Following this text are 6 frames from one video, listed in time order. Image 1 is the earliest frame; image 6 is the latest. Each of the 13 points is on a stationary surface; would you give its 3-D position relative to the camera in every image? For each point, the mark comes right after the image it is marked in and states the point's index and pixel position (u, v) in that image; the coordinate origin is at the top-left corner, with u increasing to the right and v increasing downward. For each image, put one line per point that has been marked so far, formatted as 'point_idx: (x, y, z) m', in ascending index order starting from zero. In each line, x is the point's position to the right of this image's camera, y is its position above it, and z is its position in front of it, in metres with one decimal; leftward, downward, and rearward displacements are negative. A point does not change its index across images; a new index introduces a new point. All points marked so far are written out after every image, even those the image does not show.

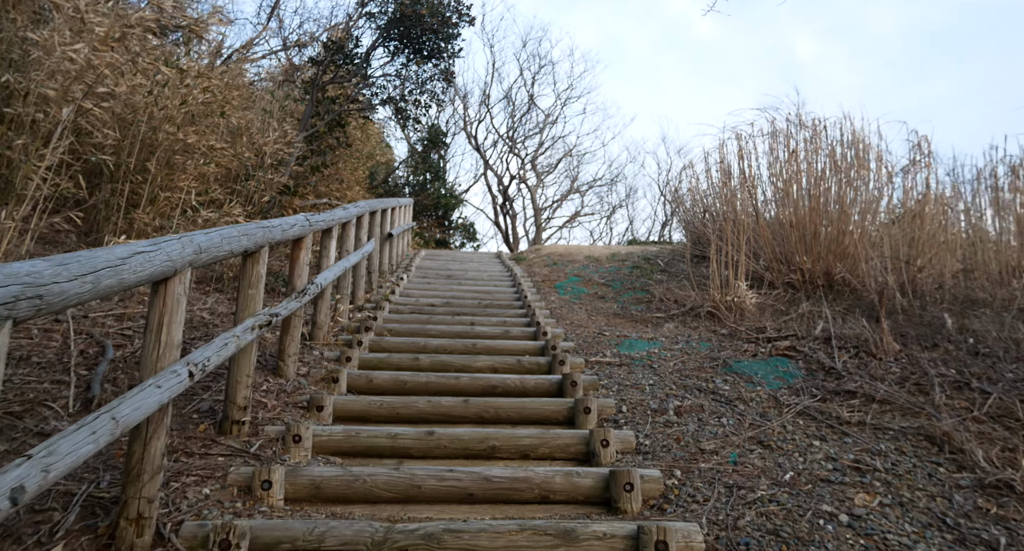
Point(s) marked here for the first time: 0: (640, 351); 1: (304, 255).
0: (+0.9, -0.5, +4.1) m
1: (-1.2, +0.1, +3.4) m
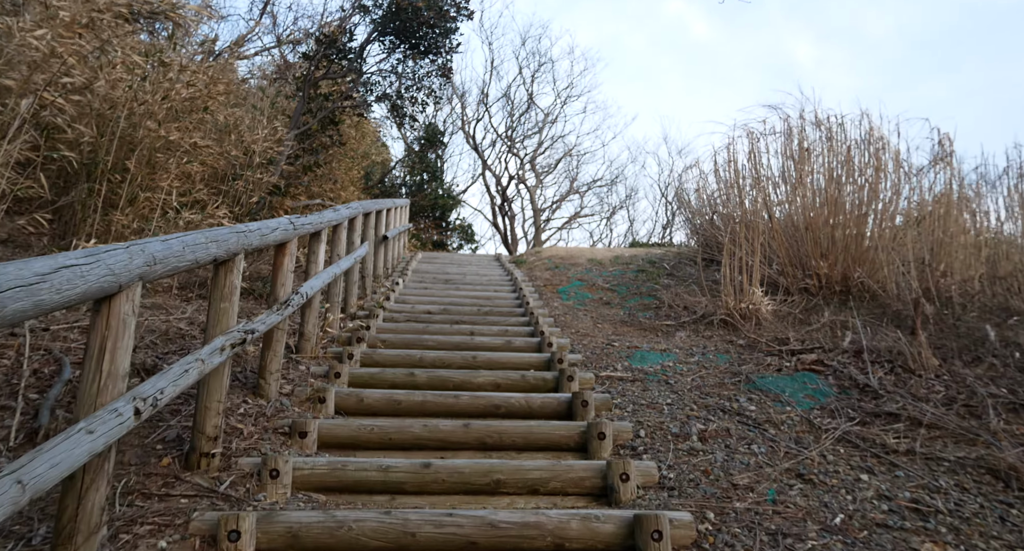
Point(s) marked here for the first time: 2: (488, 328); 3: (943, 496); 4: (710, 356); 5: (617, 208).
0: (+0.9, -0.6, +3.8) m
1: (-1.2, +0.1, +3.1) m
2: (-0.2, -0.4, +4.8) m
3: (+1.6, -0.8, +2.1) m
4: (+1.3, -0.5, +3.9) m
5: (+3.5, +2.3, +19.7) m
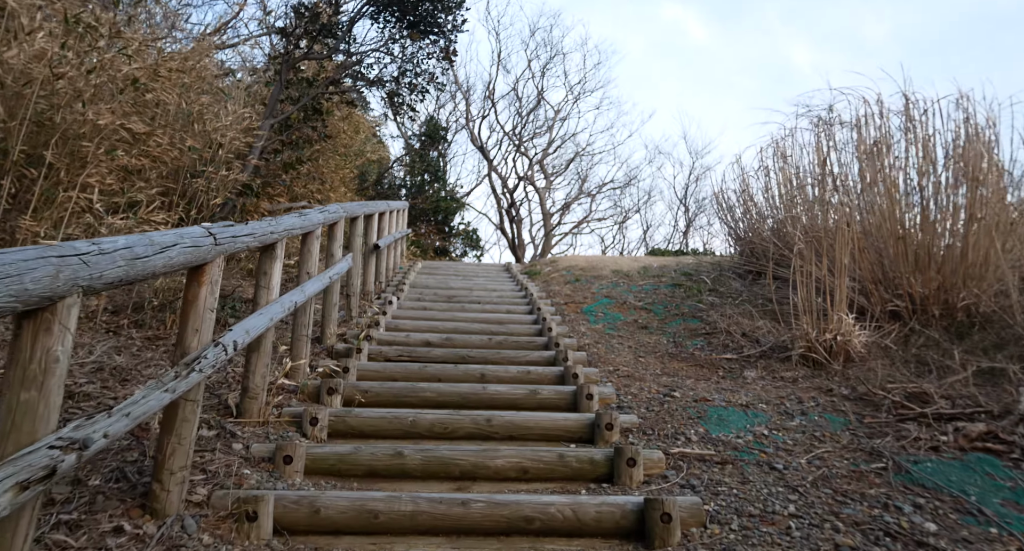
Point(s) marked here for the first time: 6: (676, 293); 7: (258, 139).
0: (+1.1, -0.7, +2.7) m
1: (-1.1, -0.1, +2.0) m
2: (-0.1, -0.6, +3.7) m
3: (+1.7, -0.9, +1.0) m
4: (+1.5, -0.7, +2.8) m
5: (+3.8, +2.0, +18.6) m
6: (+1.8, -0.2, +6.4) m
7: (-2.7, +1.4, +6.2) m
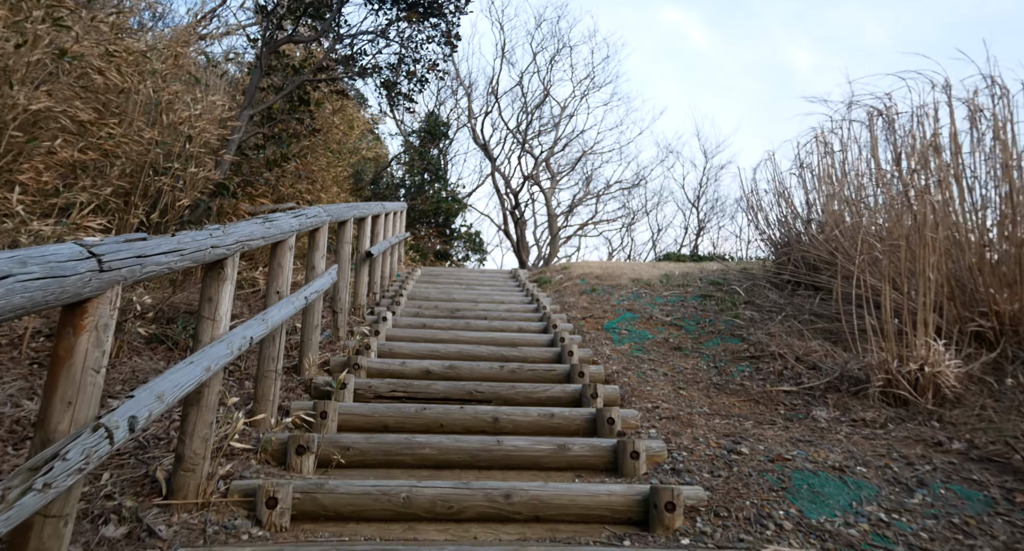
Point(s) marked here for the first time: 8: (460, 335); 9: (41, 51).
0: (+1.2, -0.8, +2.0) m
1: (-1.0, -0.2, +1.3) m
2: (0.0, -0.7, +2.9) m
3: (+1.8, -1.0, +0.3) m
4: (+1.6, -0.8, +2.1) m
5: (+3.9, +1.9, +17.9) m
6: (+1.9, -0.3, +5.7) m
7: (-2.6, +1.3, +5.5) m
8: (-0.4, -0.5, +4.5) m
9: (-2.8, +1.4, +3.5) m
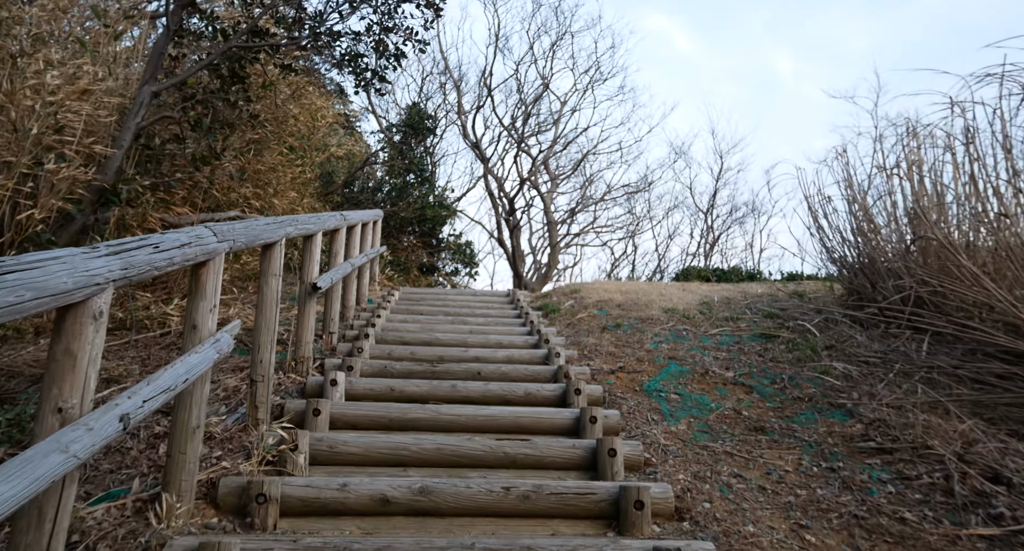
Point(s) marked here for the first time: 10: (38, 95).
0: (+1.2, -1.1, +0.6) m
1: (-0.9, -0.4, -0.1) m
2: (+0.1, -0.9, +1.5) m
3: (+1.9, -1.3, -1.1) m
4: (+1.6, -1.0, +0.7) m
5: (+3.7, +1.6, +16.5) m
6: (+1.9, -0.5, +4.2) m
7: (-2.5, +1.1, +4.0) m
8: (-0.4, -0.7, +3.1) m
9: (-2.8, +1.1, +2.0) m
10: (-2.6, +1.0, +3.2) m
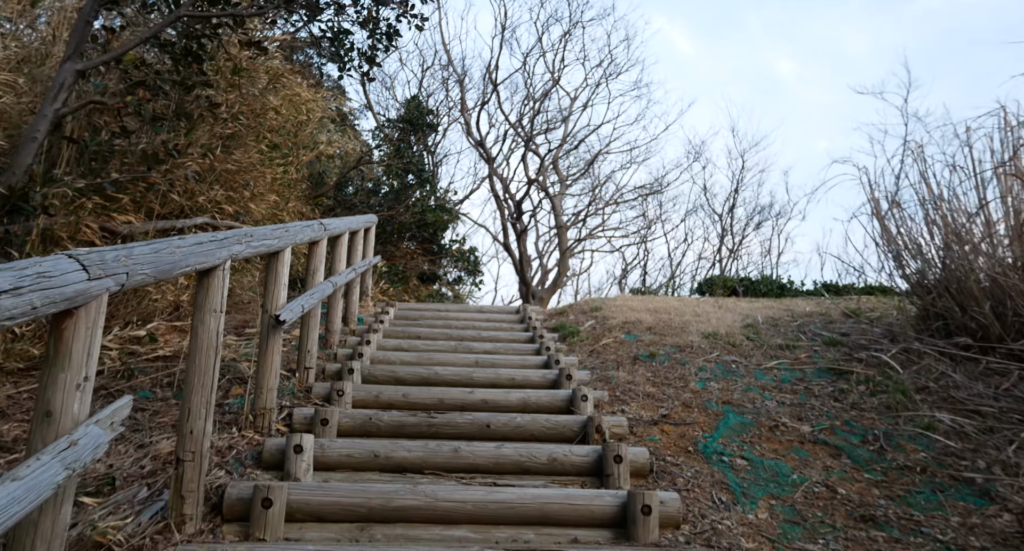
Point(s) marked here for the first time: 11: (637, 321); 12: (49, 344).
0: (+1.3, -1.2, -0.2) m
1: (-0.8, -0.5, -1.0) m
2: (+0.2, -1.1, +0.7) m
3: (+2.0, -1.4, -1.9) m
4: (+1.7, -1.2, -0.1) m
5: (+3.8, +1.4, +15.7) m
6: (+2.0, -0.7, +3.4) m
7: (-2.5, +0.9, +3.2) m
8: (-0.3, -0.9, +2.2) m
9: (-2.7, +1.0, +1.2) m
10: (-2.5, +0.9, +2.5) m
11: (+1.0, -0.4, +5.0) m
12: (-1.1, -0.2, +1.4) m
